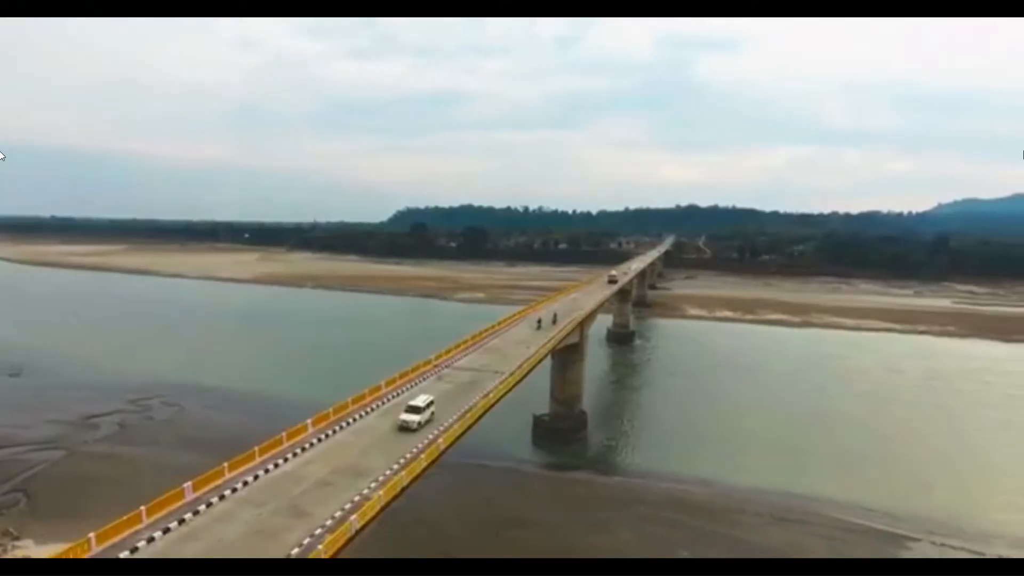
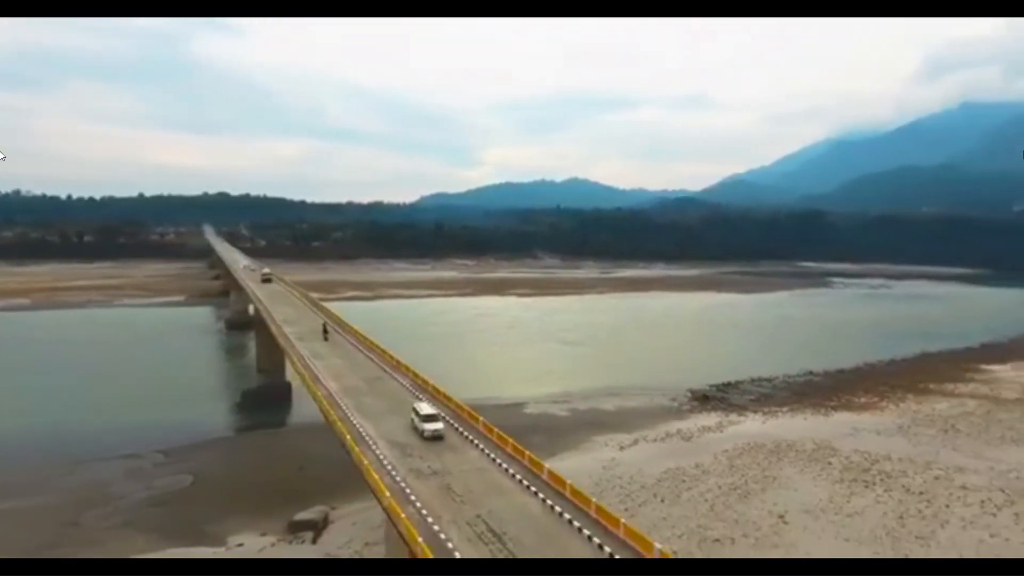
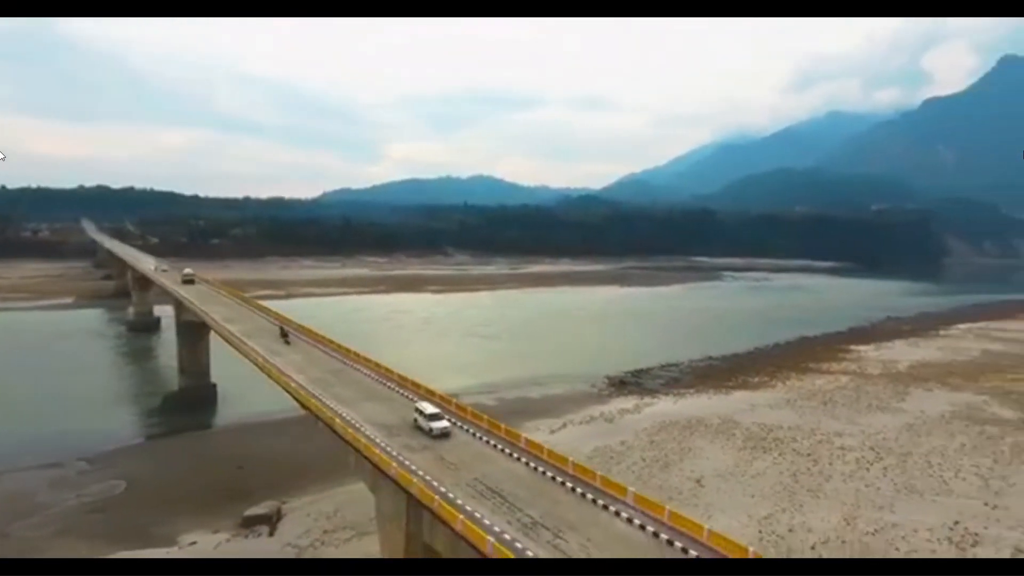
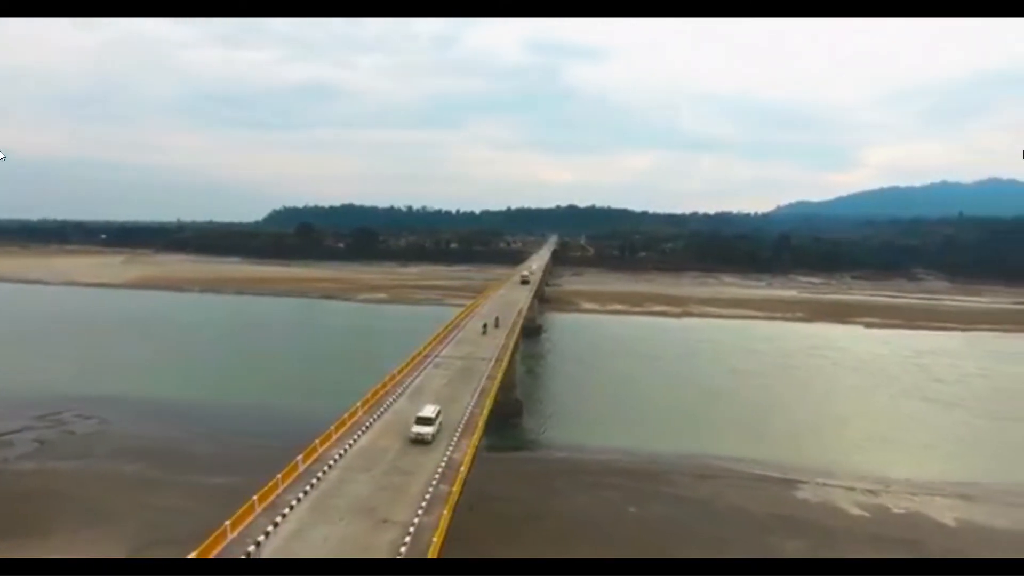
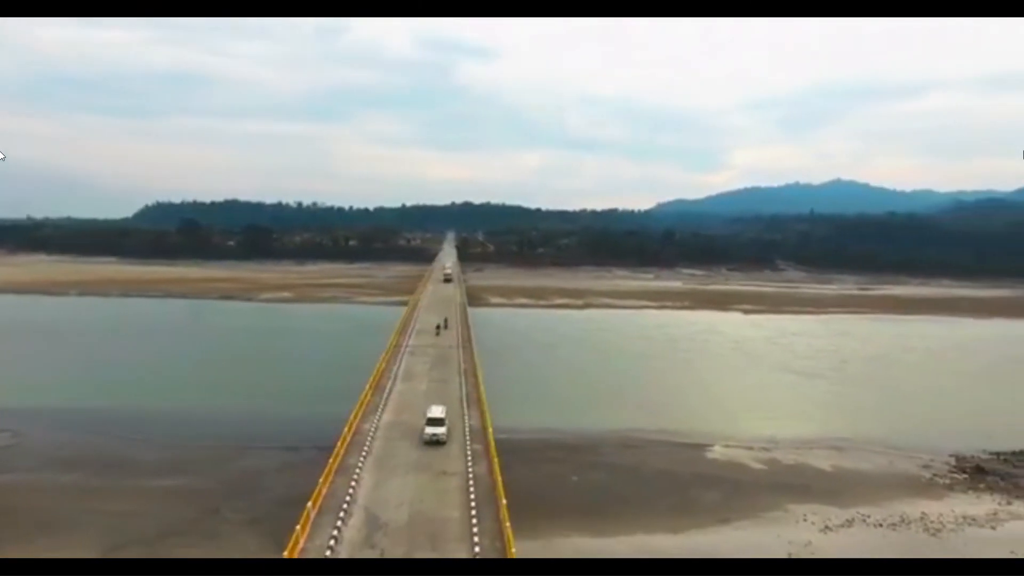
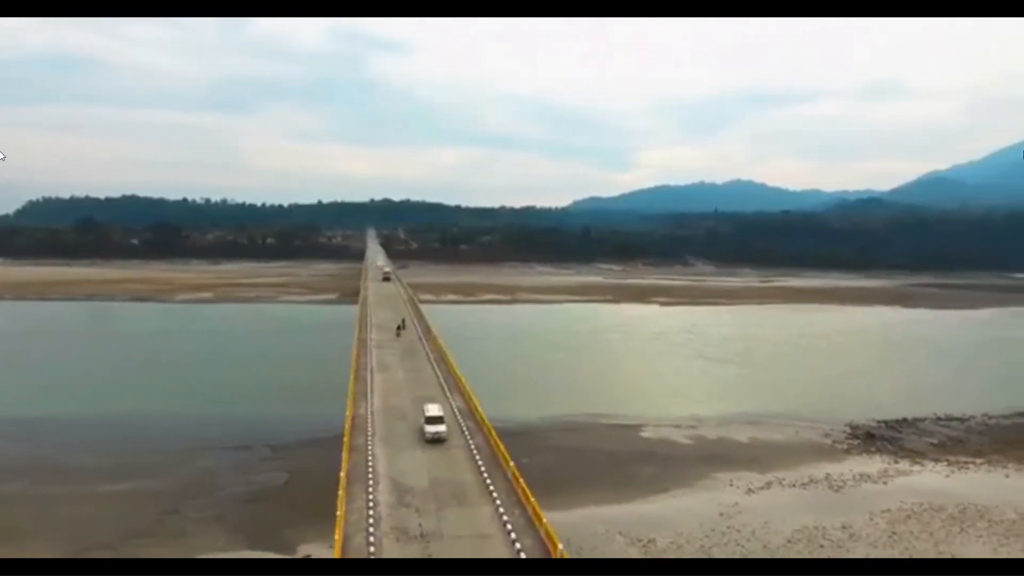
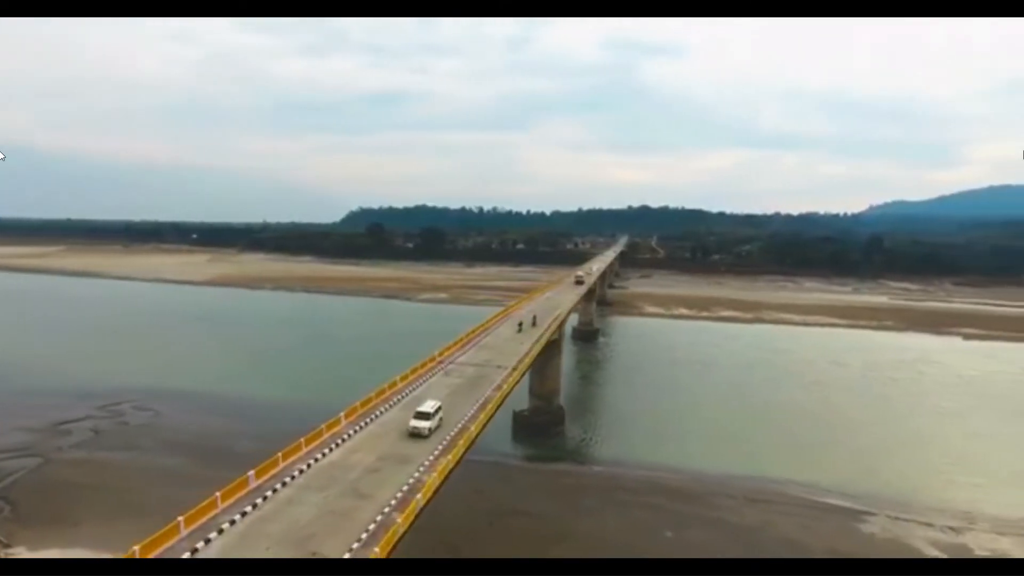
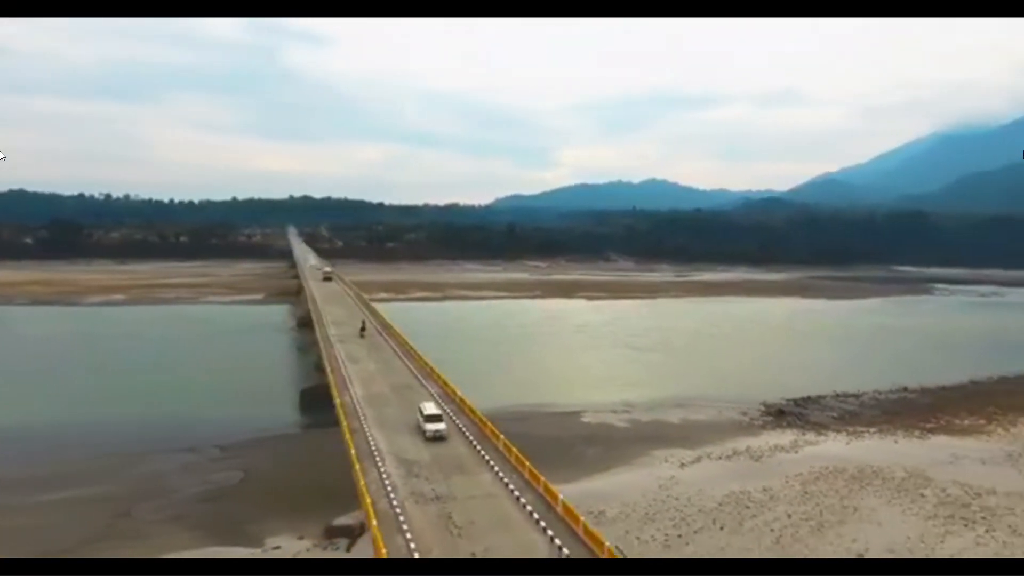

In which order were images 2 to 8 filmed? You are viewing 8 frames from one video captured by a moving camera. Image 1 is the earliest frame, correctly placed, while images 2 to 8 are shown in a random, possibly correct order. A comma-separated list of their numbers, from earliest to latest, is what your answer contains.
7, 4, 5, 6, 8, 2, 3
